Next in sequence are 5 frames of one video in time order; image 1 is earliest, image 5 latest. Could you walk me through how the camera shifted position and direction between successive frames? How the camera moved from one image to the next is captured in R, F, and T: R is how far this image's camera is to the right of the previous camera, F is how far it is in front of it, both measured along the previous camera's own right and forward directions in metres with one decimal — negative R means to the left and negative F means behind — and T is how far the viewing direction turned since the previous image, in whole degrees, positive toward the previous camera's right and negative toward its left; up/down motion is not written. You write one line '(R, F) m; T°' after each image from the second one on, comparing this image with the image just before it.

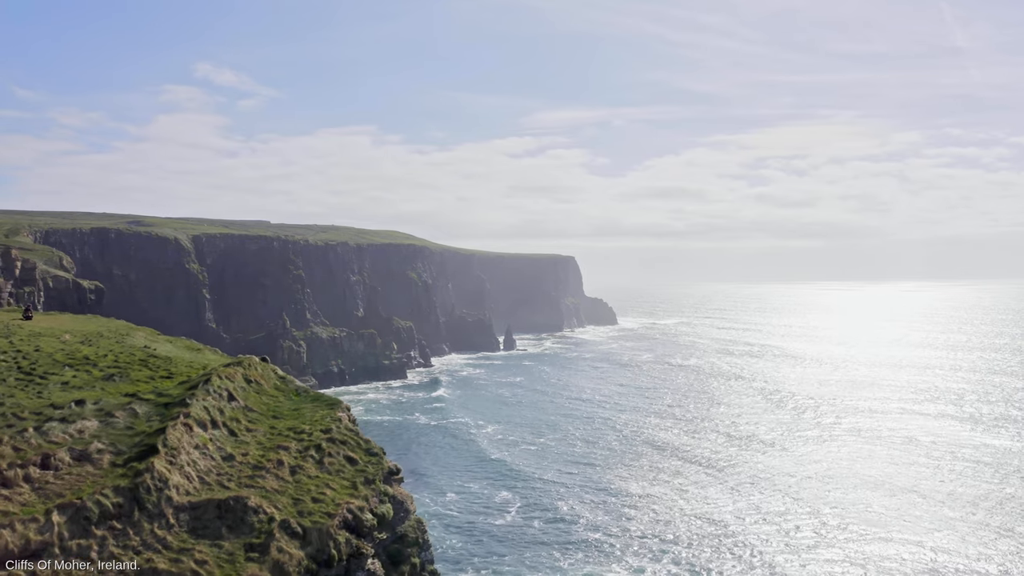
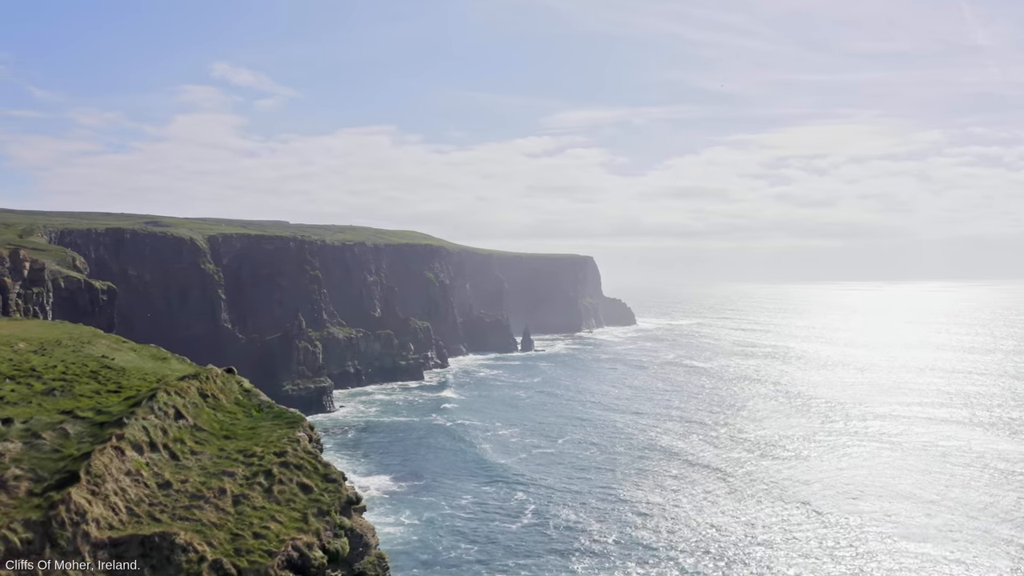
(+0.6, +1.2) m; -2°
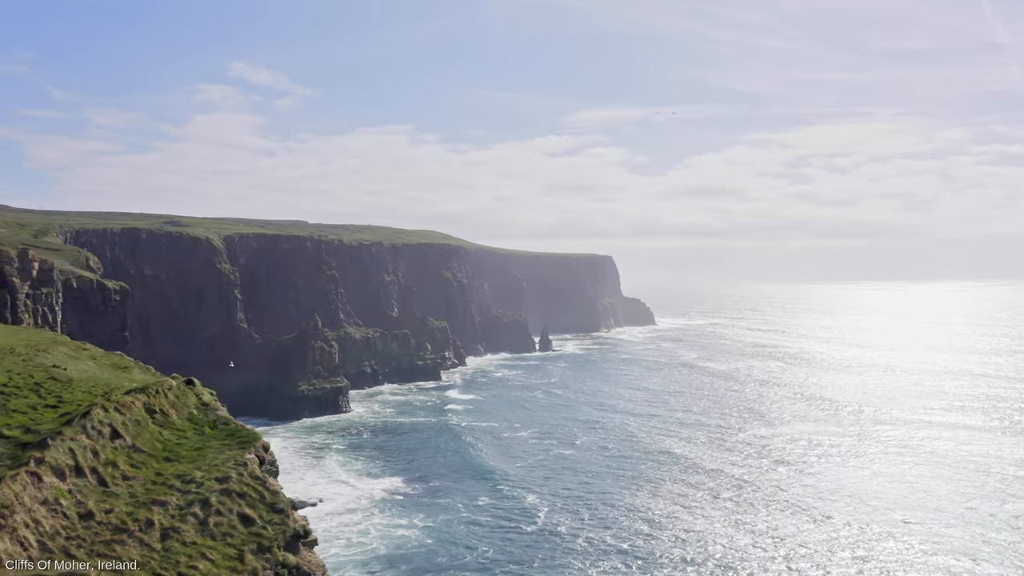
(+0.4, +1.4) m; -2°
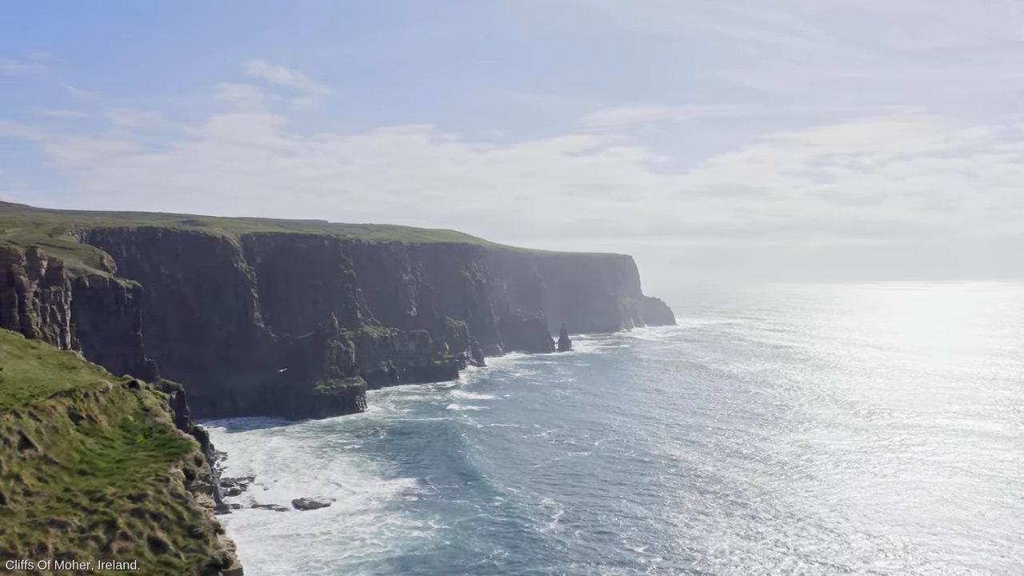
(+0.4, +1.5) m; -2°
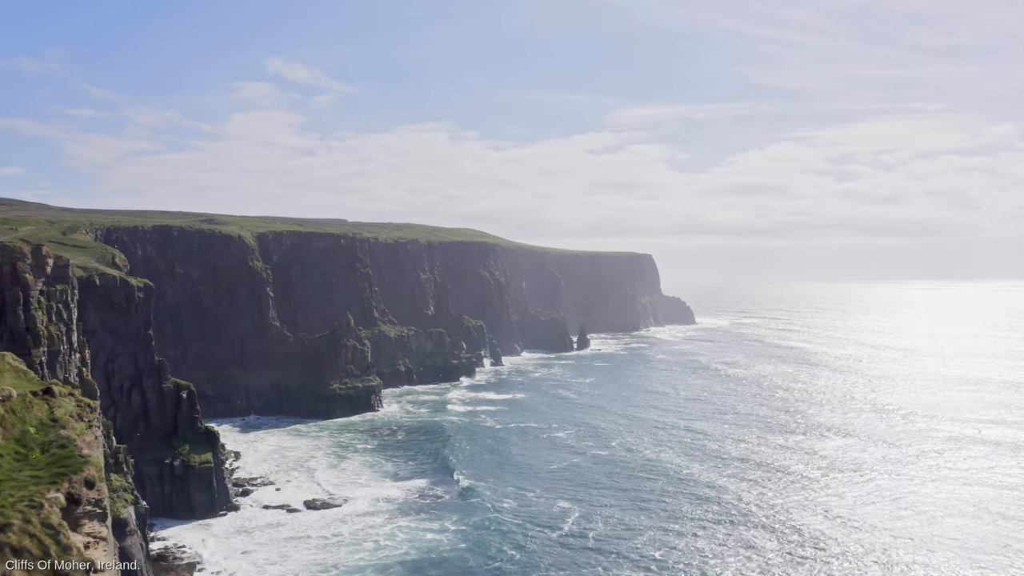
(+0.5, +1.7) m; -2°
